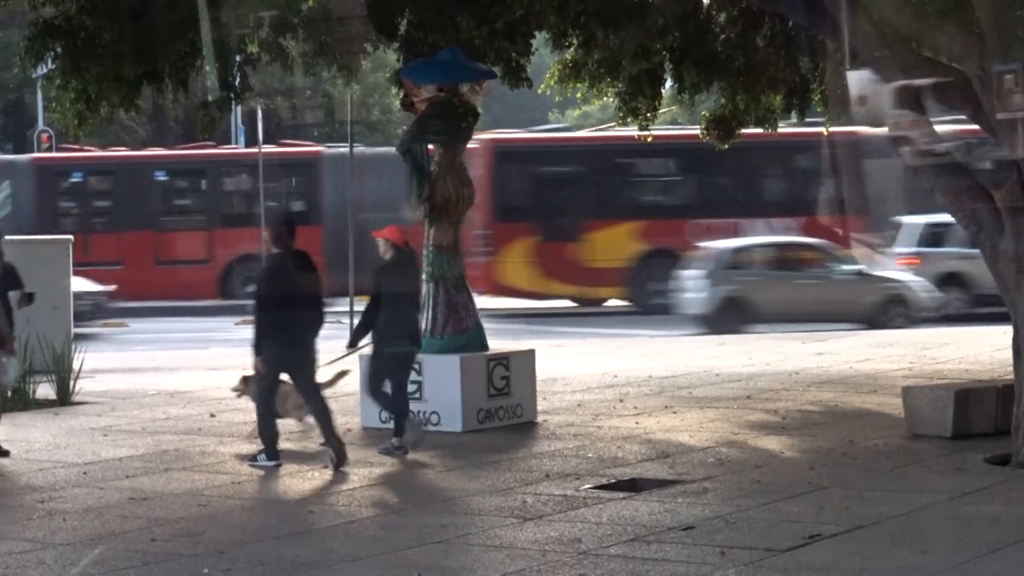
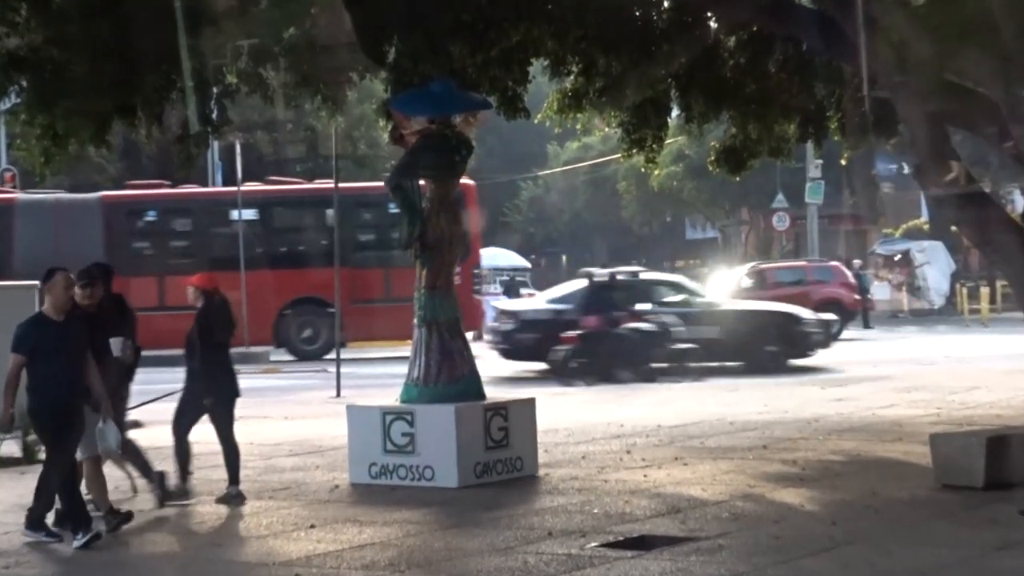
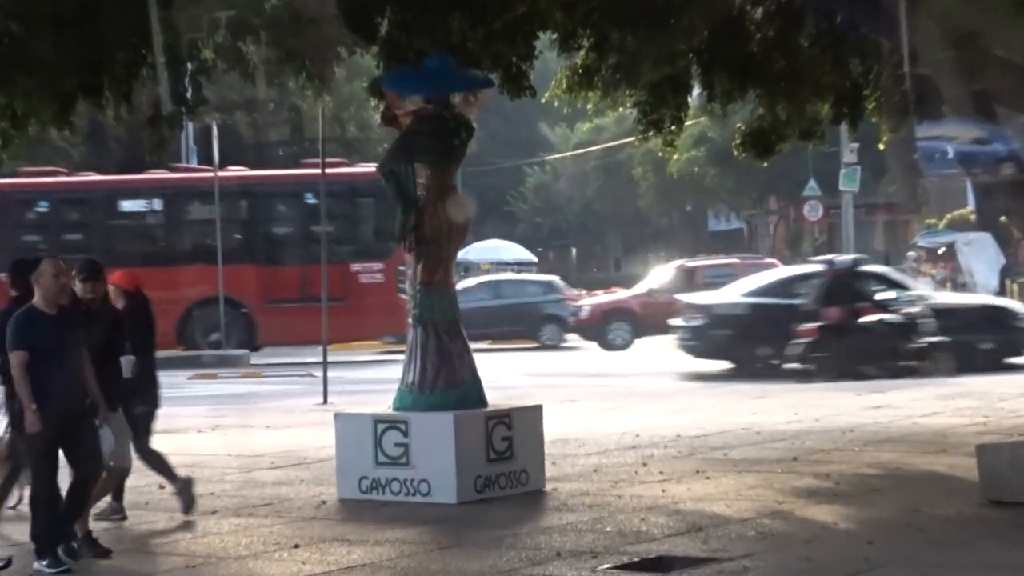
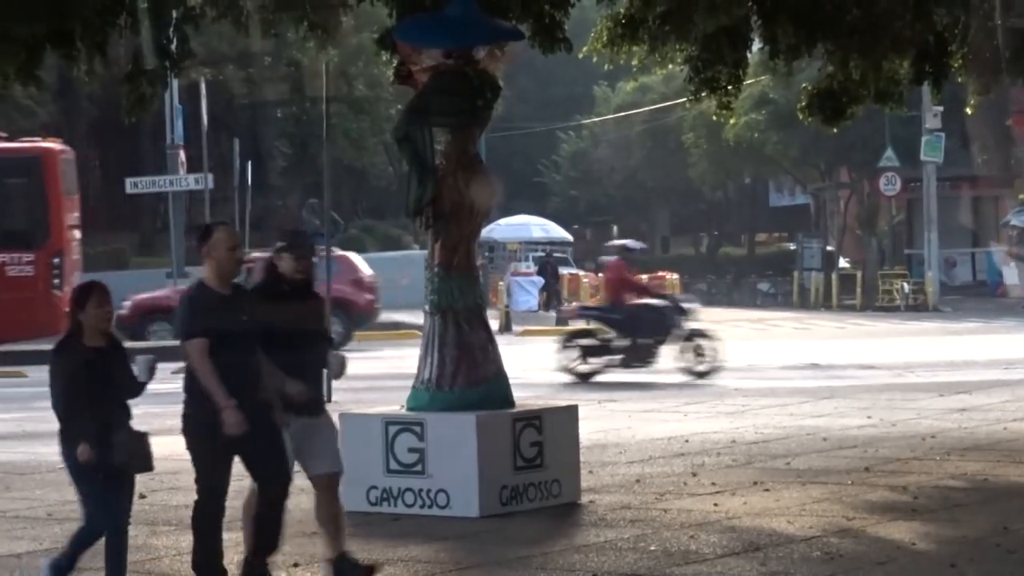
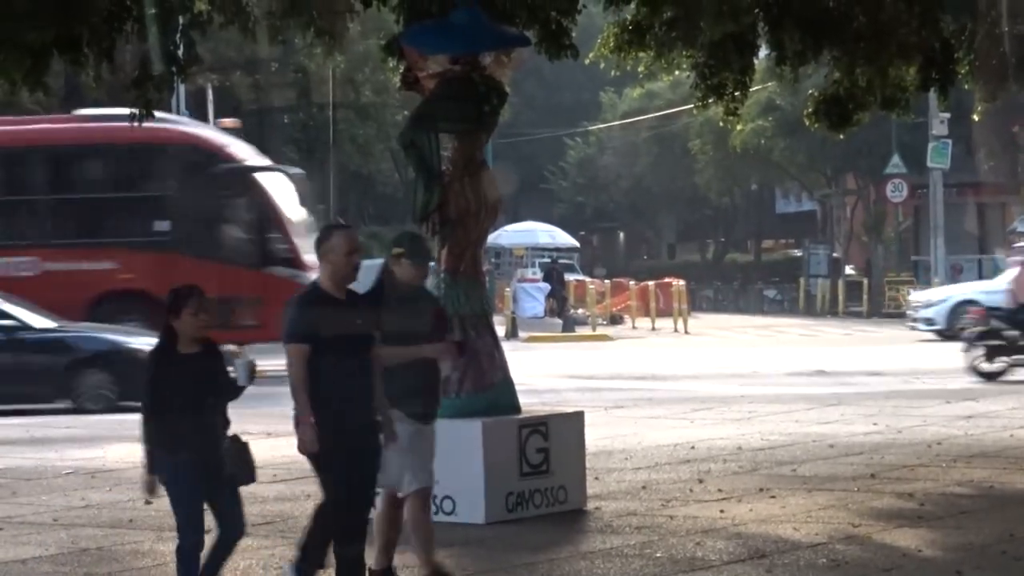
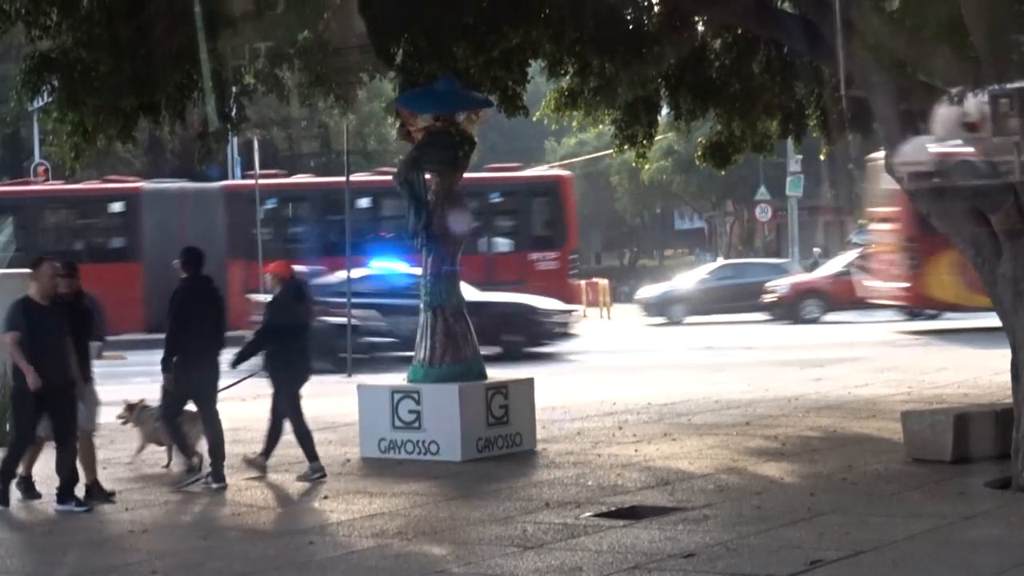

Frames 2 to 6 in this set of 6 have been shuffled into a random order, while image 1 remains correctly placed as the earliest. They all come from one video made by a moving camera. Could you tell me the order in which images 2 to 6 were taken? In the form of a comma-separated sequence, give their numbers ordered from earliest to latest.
6, 2, 3, 4, 5
